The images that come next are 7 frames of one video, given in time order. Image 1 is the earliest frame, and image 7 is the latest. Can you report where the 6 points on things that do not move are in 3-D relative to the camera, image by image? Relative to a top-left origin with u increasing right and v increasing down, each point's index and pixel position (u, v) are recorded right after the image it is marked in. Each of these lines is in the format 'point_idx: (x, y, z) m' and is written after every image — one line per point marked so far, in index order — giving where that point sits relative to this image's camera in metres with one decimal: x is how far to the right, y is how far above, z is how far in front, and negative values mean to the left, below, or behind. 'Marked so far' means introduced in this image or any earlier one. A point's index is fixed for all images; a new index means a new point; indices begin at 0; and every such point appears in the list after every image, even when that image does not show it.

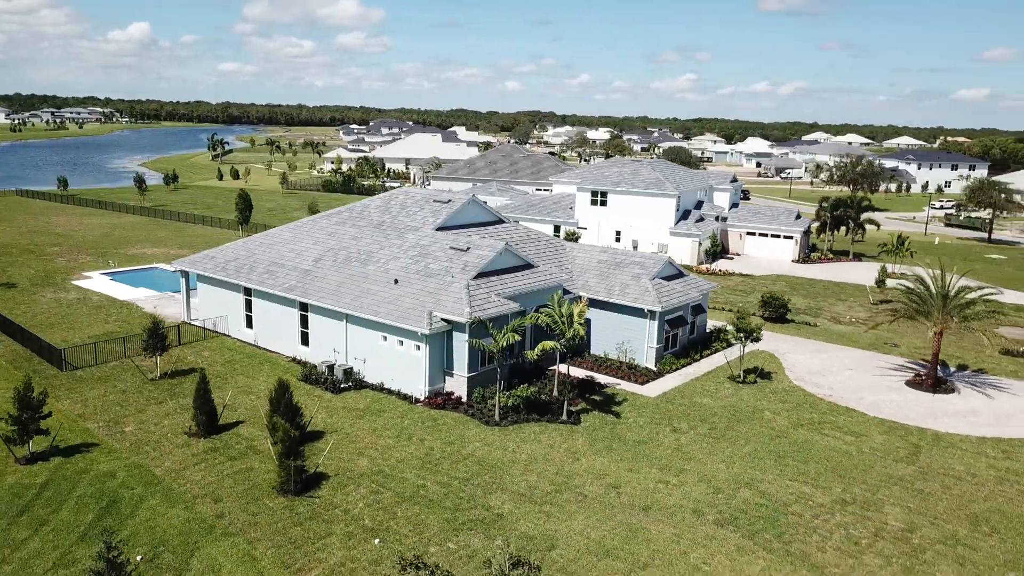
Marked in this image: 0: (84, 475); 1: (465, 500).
0: (-10.0, -4.4, +19.5) m
1: (-1.0, -4.9, +18.9) m
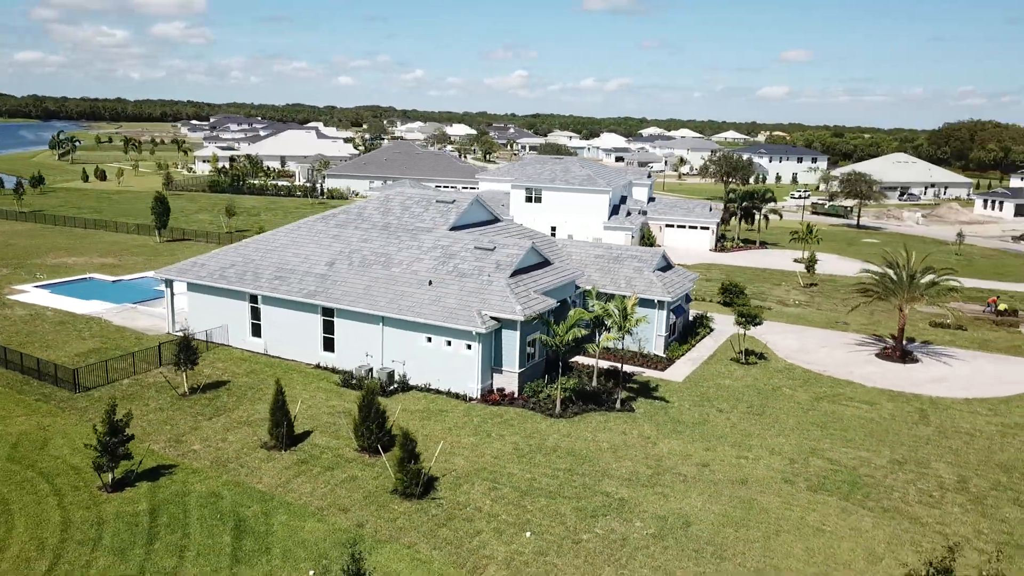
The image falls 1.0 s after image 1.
0: (-7.3, -4.7, +18.6) m
1: (+1.7, -4.9, +19.7) m
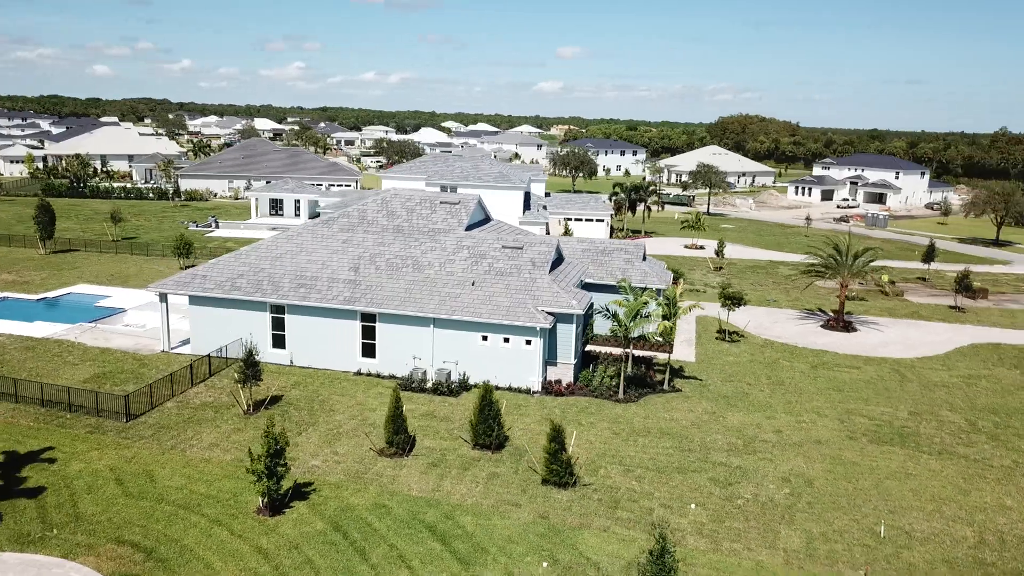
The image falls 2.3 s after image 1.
0: (-3.4, -5.0, +18.4) m
1: (+5.0, -4.6, +21.7) m
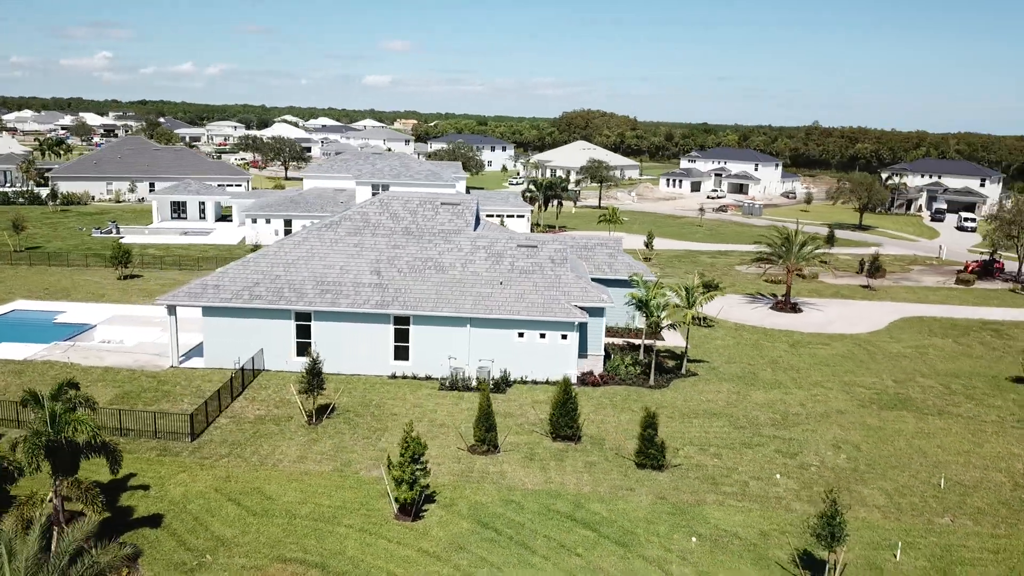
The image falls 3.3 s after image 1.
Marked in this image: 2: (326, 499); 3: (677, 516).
0: (-0.4, -5.0, +18.9) m
1: (+7.2, -4.3, +23.8) m
2: (-4.2, -4.9, +18.9) m
3: (+3.8, -5.3, +18.9) m
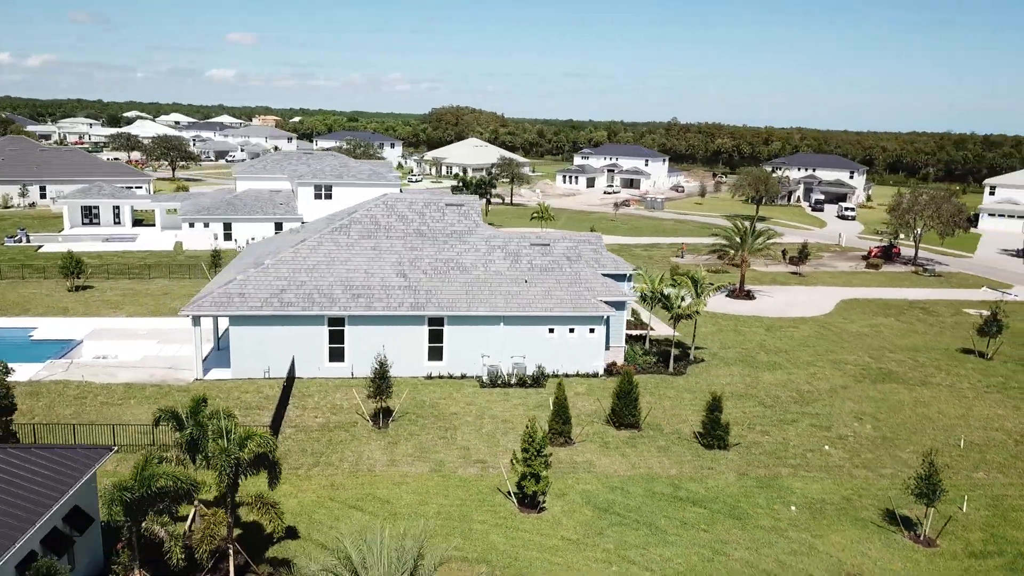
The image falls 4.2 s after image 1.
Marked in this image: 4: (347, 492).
0: (+2.2, -5.0, +19.9) m
1: (+8.8, -4.0, +26.0) m
2: (-1.6, -4.9, +19.2) m
3: (+6.4, -5.0, +20.6) m
4: (-3.9, -4.8, +19.3) m
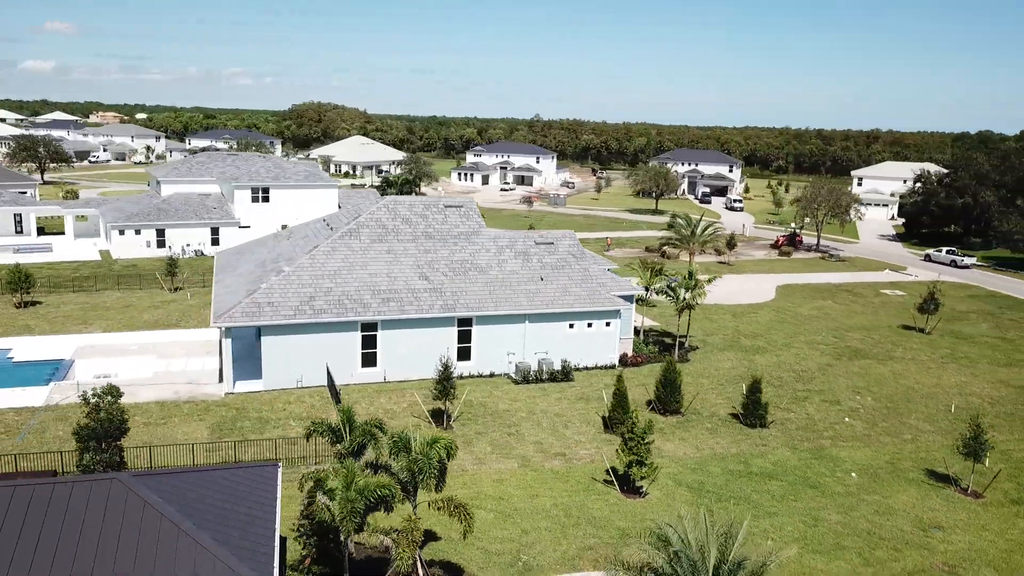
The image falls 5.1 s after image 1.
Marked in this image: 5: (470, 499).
0: (+4.6, -4.9, +21.3) m
1: (+10.0, -3.6, +28.4) m
2: (+1.0, -4.9, +20.0) m
3: (+8.6, -4.8, +22.8) m
4: (-1.4, -4.9, +19.7) m
5: (-1.0, -5.0, +19.5) m
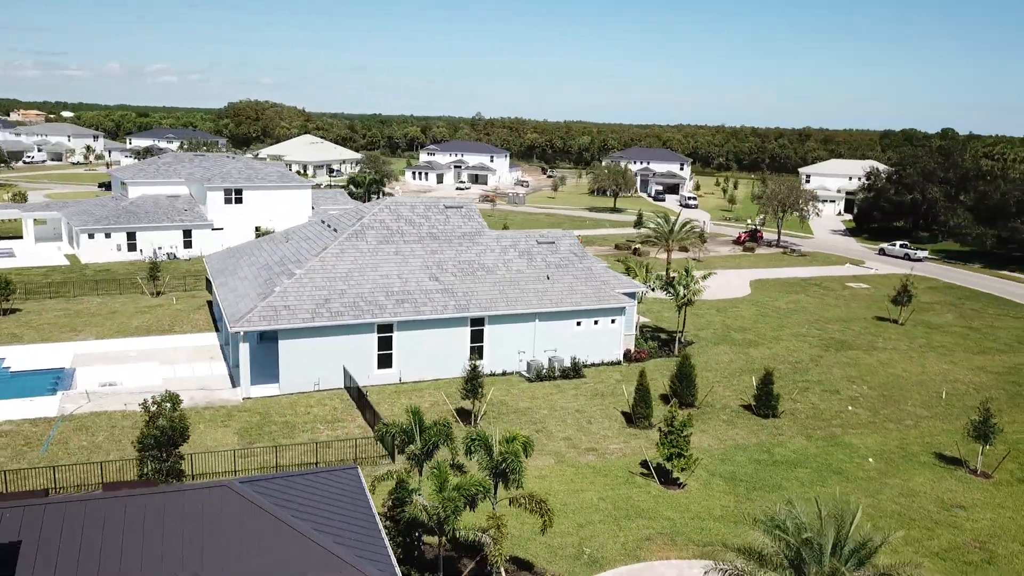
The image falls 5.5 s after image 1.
0: (+5.5, -4.8, +22.0) m
1: (+10.4, -3.4, +29.5) m
2: (+2.0, -4.9, +20.4) m
3: (+9.4, -4.6, +23.8) m
4: (-0.2, -4.9, +20.0) m
5: (+0.1, -5.0, +19.8) m
